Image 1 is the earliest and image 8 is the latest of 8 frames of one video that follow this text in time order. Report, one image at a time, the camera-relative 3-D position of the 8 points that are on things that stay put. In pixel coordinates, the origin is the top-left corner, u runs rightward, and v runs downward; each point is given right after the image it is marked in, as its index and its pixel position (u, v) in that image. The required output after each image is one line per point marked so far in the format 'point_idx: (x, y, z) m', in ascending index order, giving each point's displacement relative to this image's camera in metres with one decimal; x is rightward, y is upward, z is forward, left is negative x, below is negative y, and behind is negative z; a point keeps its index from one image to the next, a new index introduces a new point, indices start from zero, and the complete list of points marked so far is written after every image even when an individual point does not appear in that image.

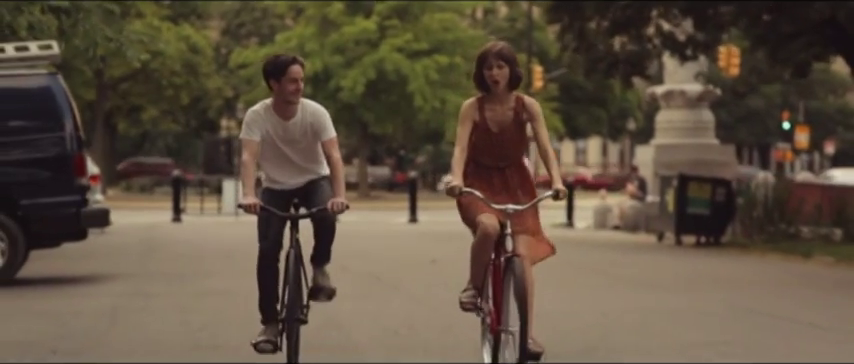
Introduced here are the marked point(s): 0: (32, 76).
0: (-4.0, +1.1, +16.1) m
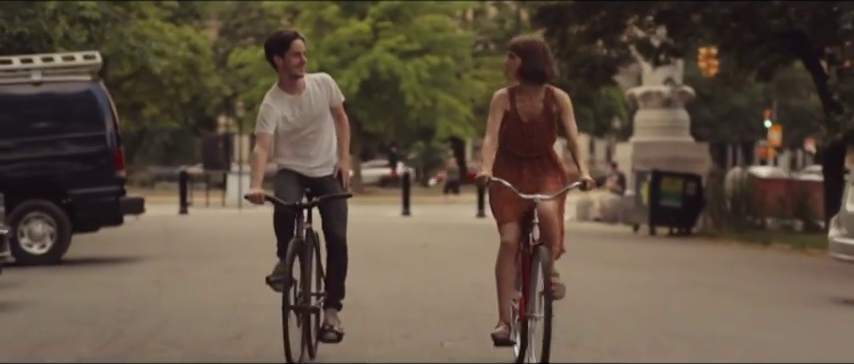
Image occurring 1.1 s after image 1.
0: (-4.0, +1.1, +18.5) m
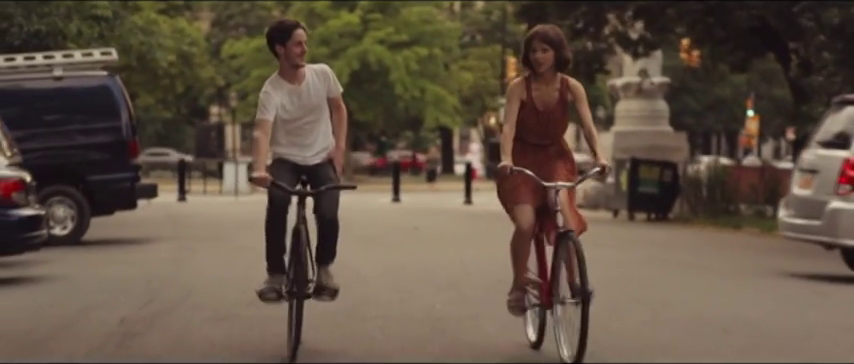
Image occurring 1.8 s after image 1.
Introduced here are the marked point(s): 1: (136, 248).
0: (-4.1, +1.3, +20.0) m
1: (-3.5, -0.8, +19.3) m
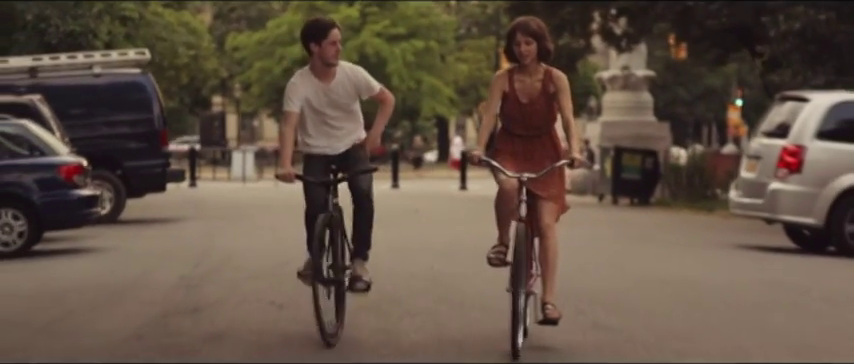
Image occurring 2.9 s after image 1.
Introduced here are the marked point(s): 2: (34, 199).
0: (-4.2, +1.5, +22.5) m
1: (-3.5, -0.6, +21.8) m
2: (-4.1, -0.2, +16.8) m
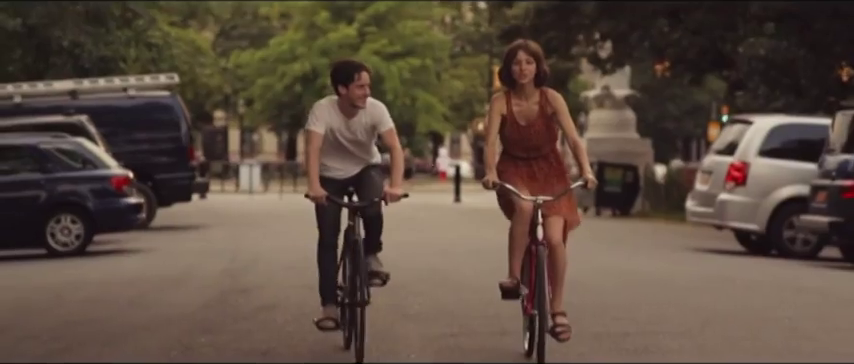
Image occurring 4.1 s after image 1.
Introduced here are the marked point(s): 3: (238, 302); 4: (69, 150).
0: (-4.2, +1.3, +25.2) m
1: (-3.5, -0.8, +24.6) m
2: (-4.1, -0.3, +19.6) m
3: (-1.5, -0.9, +12.6) m
4: (-4.4, +0.4, +19.7) m
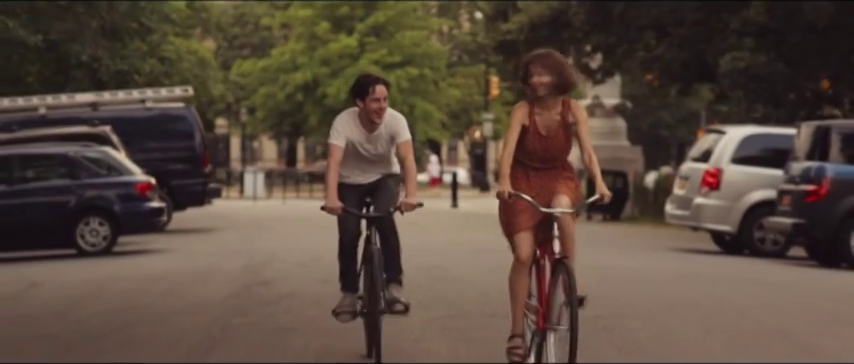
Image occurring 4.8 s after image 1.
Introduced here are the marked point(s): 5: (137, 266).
0: (-4.2, +1.2, +26.9) m
1: (-3.6, -0.8, +26.3) m
2: (-4.1, -0.4, +21.3) m
3: (-1.5, -1.0, +14.3) m
4: (-4.4, +0.3, +21.4) m
5: (-3.4, -1.0, +18.8) m
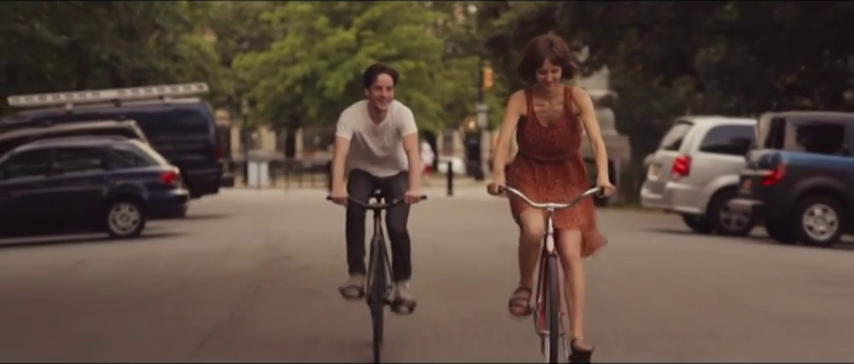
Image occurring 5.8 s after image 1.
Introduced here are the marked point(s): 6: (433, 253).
0: (-4.3, +1.4, +29.2) m
1: (-3.6, -0.7, +28.5) m
2: (-4.1, -0.2, +23.5) m
3: (-1.5, -0.9, +16.6) m
4: (-4.4, +0.5, +23.6) m
5: (-3.4, -0.8, +21.1) m
6: (+0.1, -0.8, +19.2) m
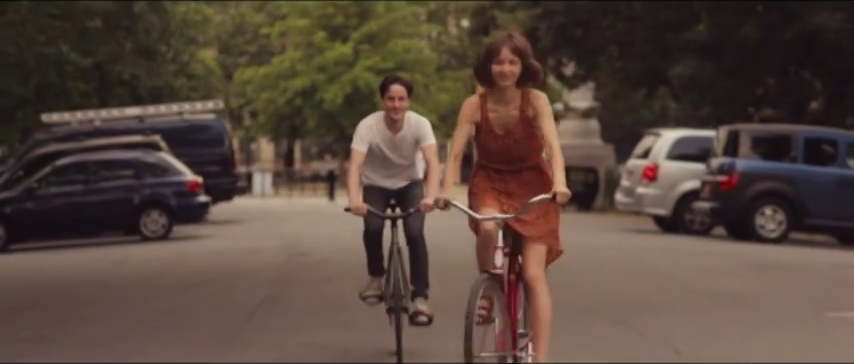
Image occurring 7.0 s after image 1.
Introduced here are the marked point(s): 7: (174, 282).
0: (-4.4, +1.3, +32.0) m
1: (-3.7, -0.8, +31.4) m
2: (-4.2, -0.3, +26.4) m
3: (-1.5, -0.9, +19.4) m
4: (-4.5, +0.3, +26.5) m
5: (-3.5, -1.0, +23.9) m
6: (0.0, -0.9, +22.0) m
7: (-3.0, -1.1, +19.5) m
